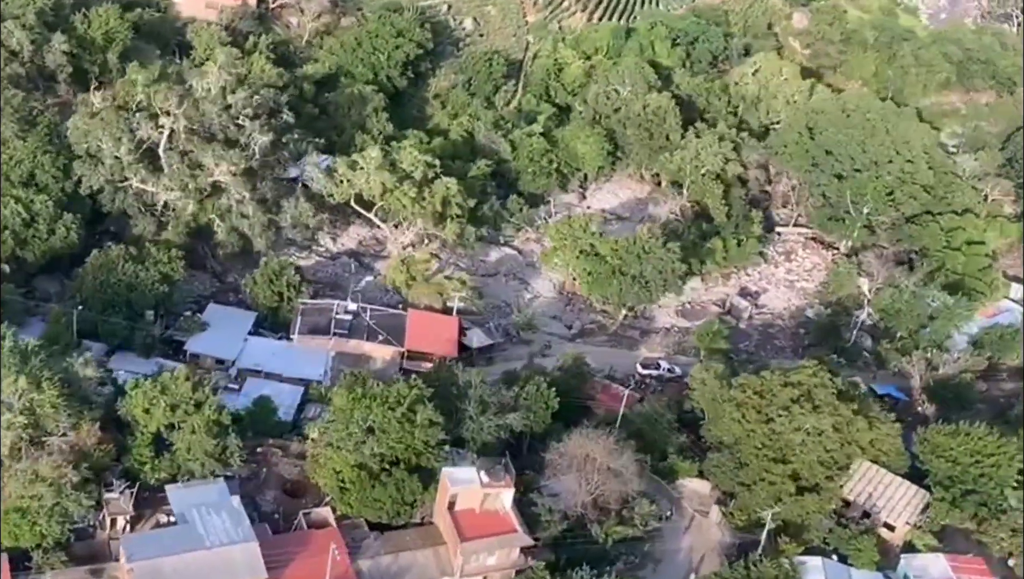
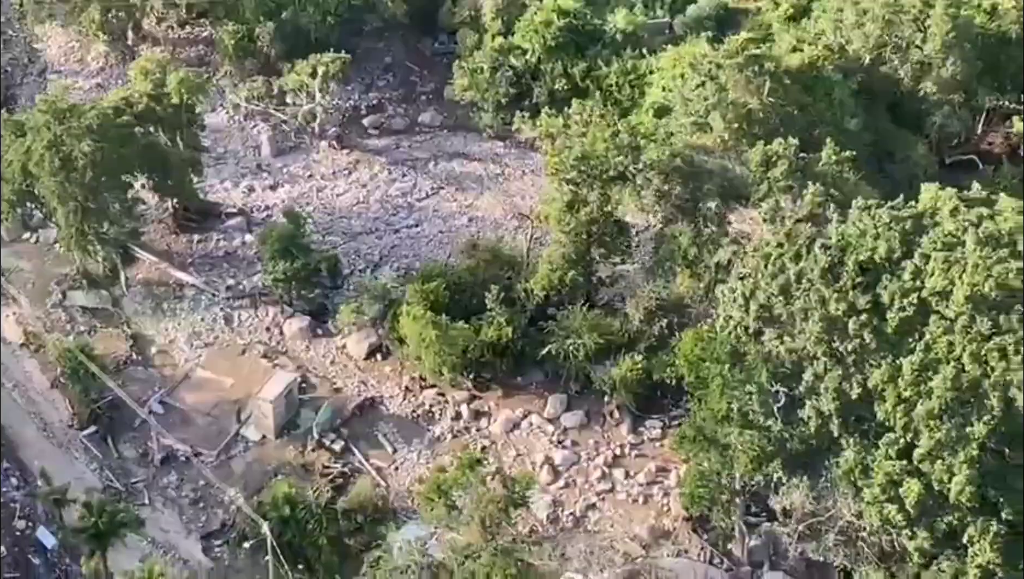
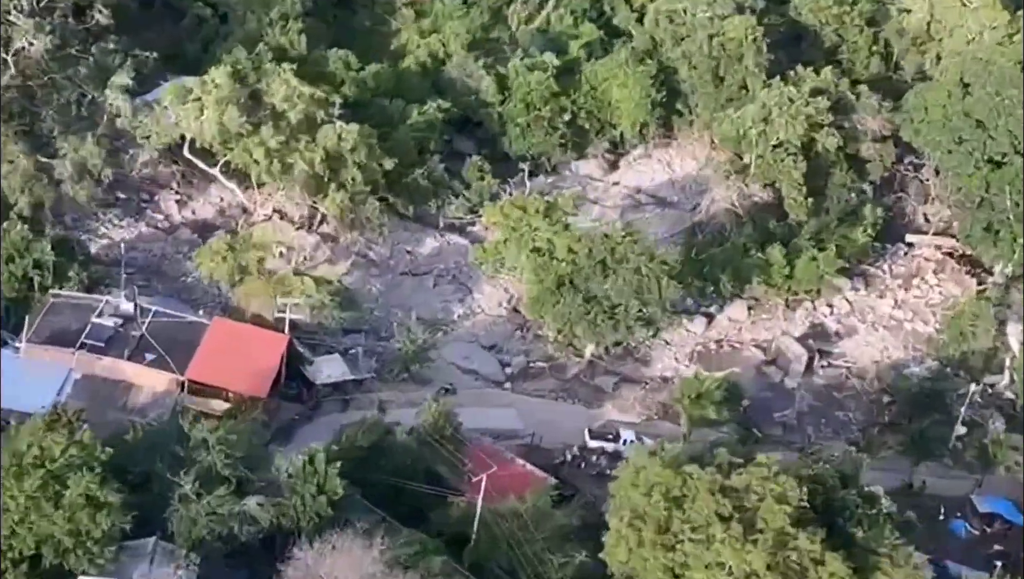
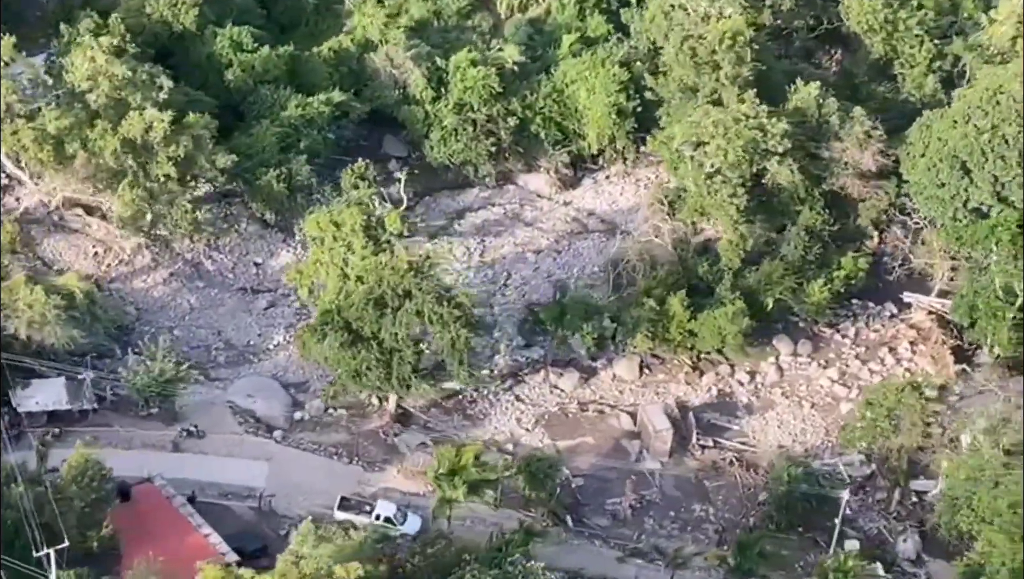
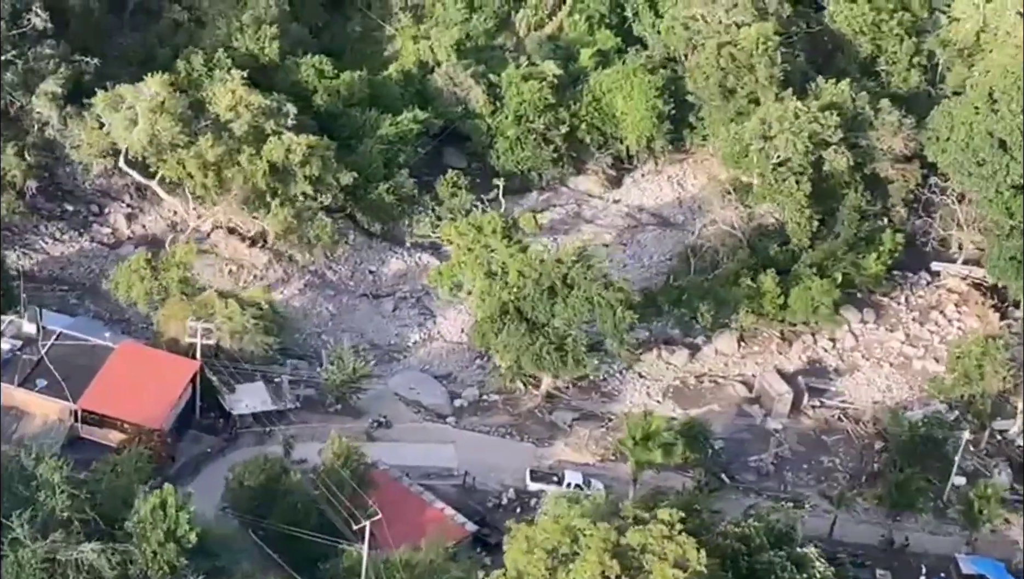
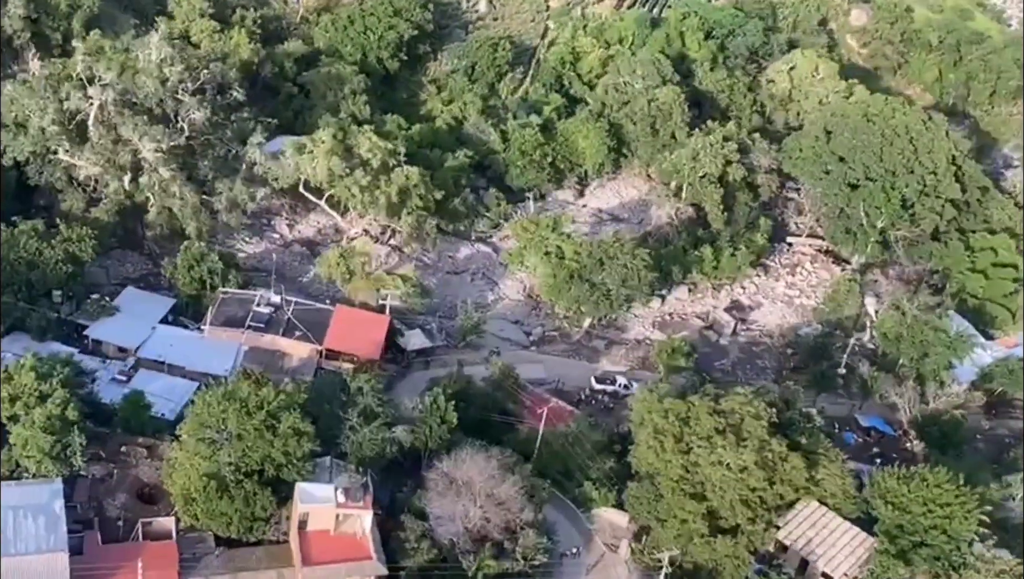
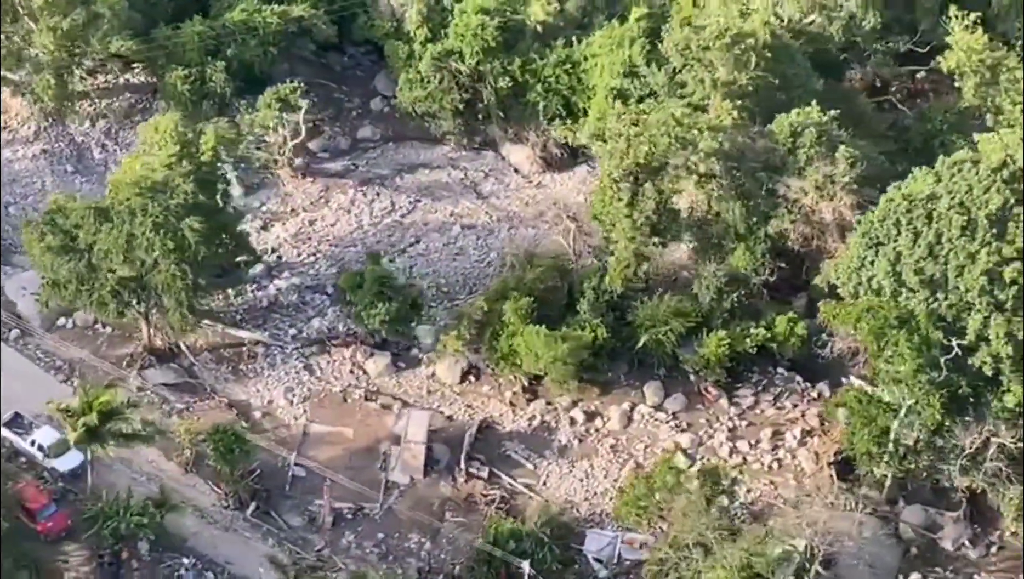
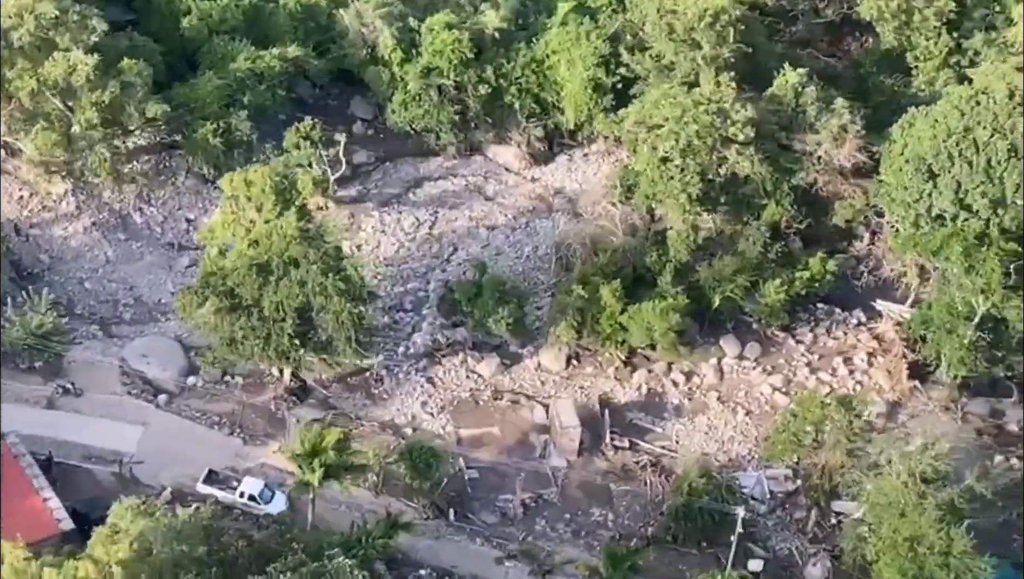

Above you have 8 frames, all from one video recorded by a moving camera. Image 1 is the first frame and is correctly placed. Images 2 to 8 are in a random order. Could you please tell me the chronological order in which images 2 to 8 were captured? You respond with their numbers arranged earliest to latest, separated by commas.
6, 3, 5, 4, 8, 7, 2
